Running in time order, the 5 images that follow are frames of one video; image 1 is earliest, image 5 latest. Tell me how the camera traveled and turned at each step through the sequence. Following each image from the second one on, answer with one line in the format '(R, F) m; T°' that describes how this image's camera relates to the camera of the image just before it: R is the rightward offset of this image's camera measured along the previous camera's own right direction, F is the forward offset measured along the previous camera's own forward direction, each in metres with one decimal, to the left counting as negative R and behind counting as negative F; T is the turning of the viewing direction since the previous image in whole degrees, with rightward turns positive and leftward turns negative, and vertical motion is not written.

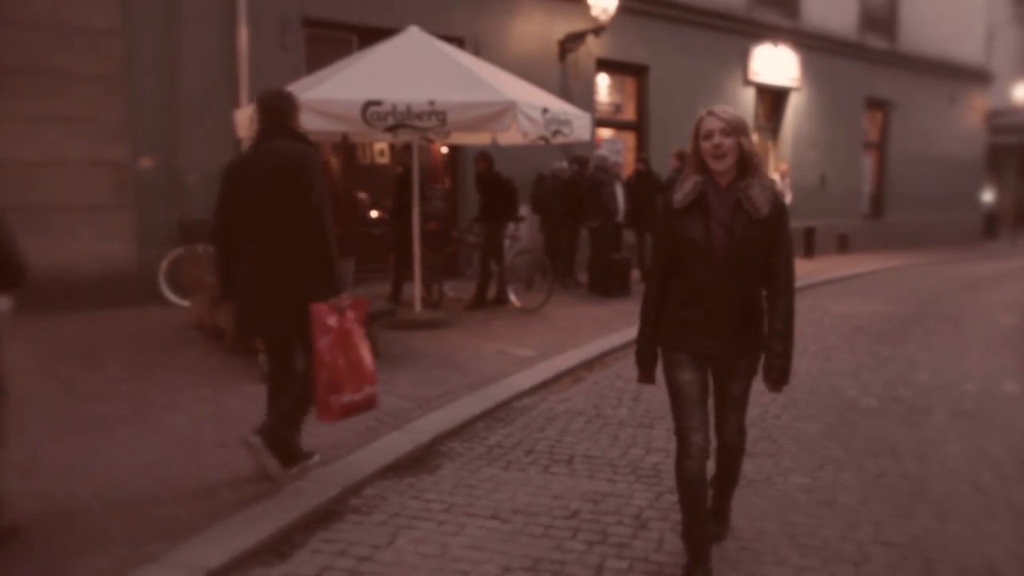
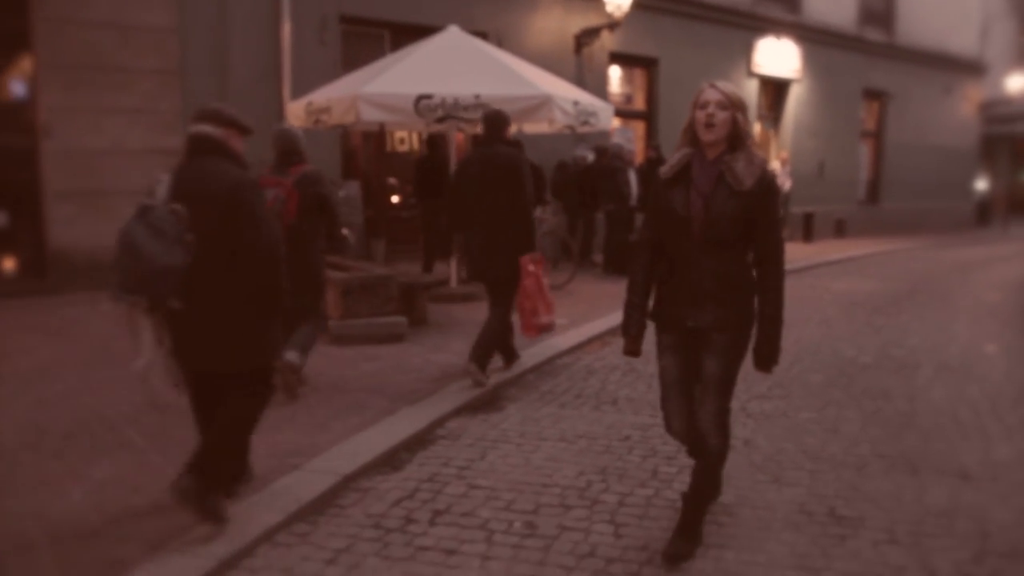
(-0.4, -1.0) m; 0°
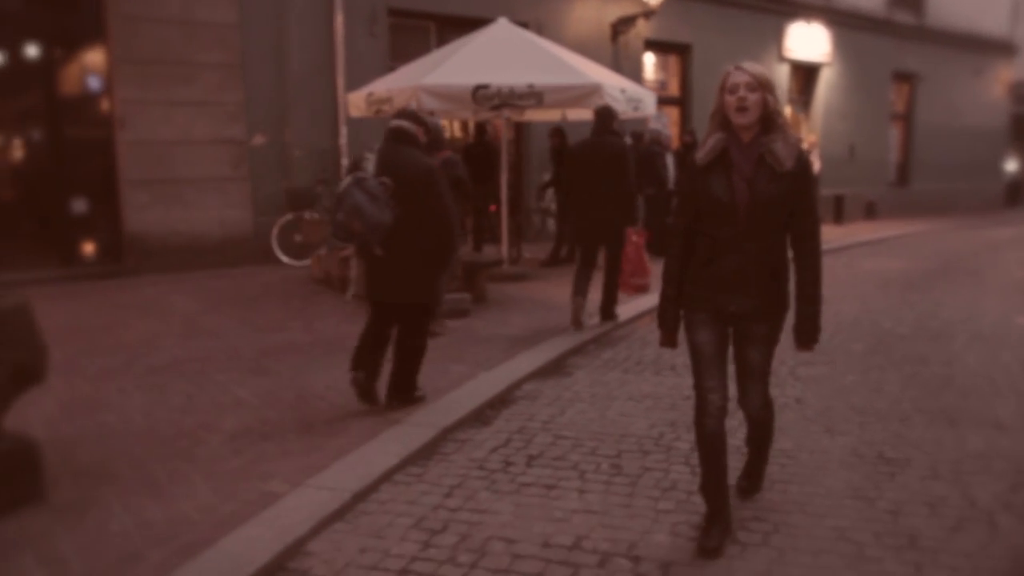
(-0.3, -0.6) m; -1°
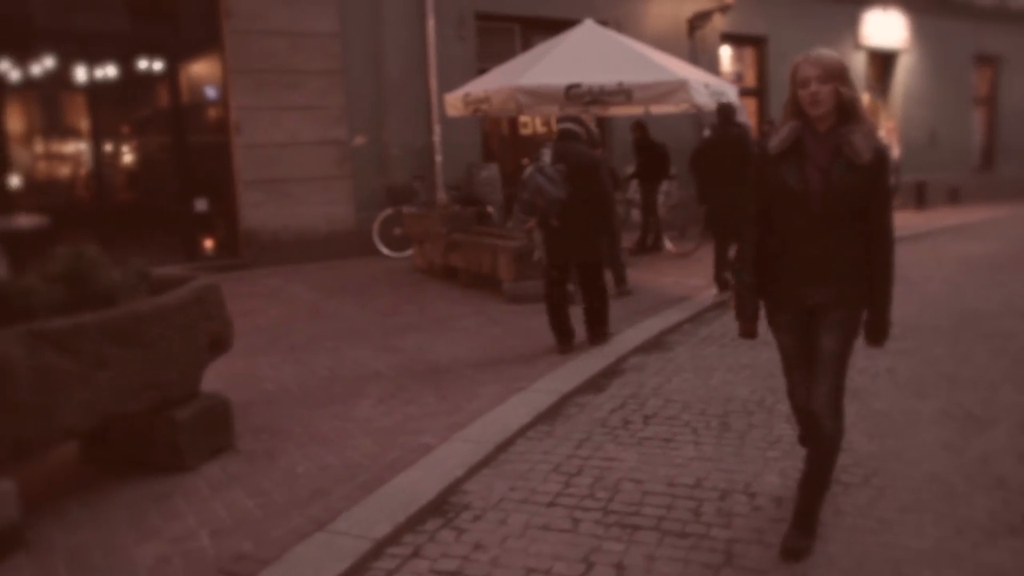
(-0.3, -0.7) m; -4°
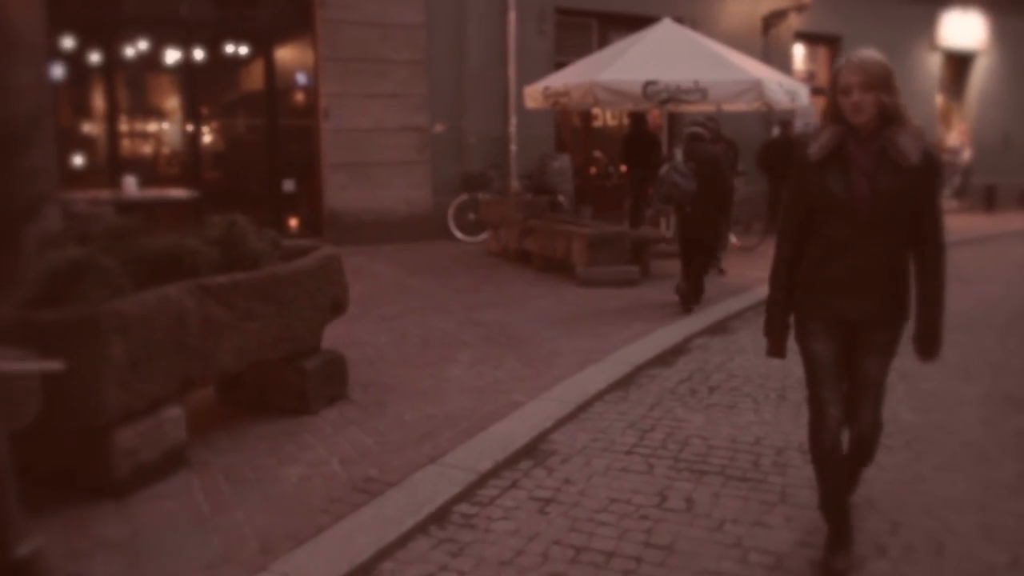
(-0.2, -0.7) m; -4°
